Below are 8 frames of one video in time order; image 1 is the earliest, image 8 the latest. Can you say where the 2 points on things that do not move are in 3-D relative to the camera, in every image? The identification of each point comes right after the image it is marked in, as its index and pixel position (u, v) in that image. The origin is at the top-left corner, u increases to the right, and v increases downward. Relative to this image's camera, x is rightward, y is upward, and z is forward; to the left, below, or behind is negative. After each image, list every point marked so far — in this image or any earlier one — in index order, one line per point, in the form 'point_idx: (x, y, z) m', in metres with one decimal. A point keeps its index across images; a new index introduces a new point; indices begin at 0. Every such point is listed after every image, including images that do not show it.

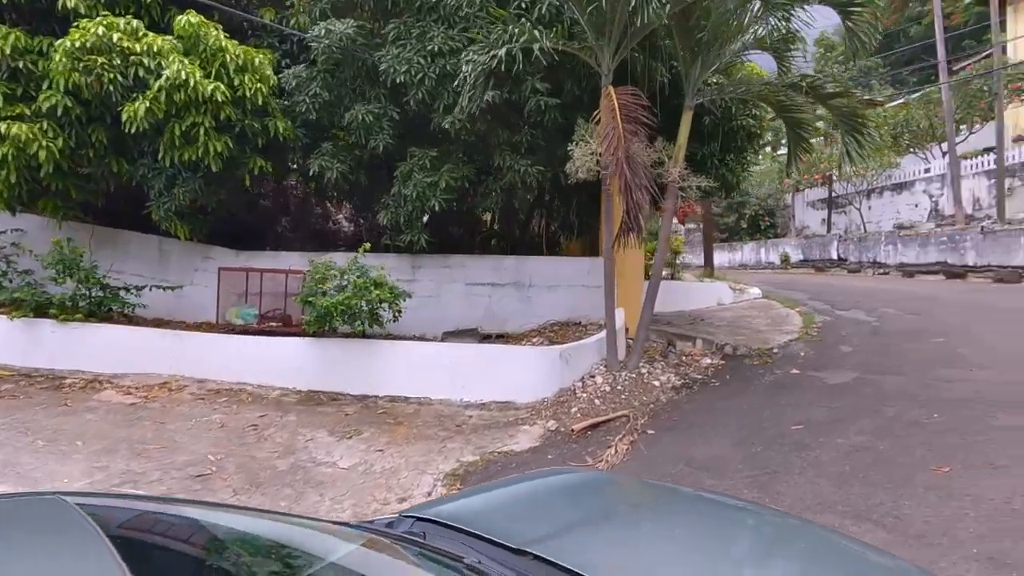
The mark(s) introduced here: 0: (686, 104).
0: (+2.4, +2.5, +7.3) m
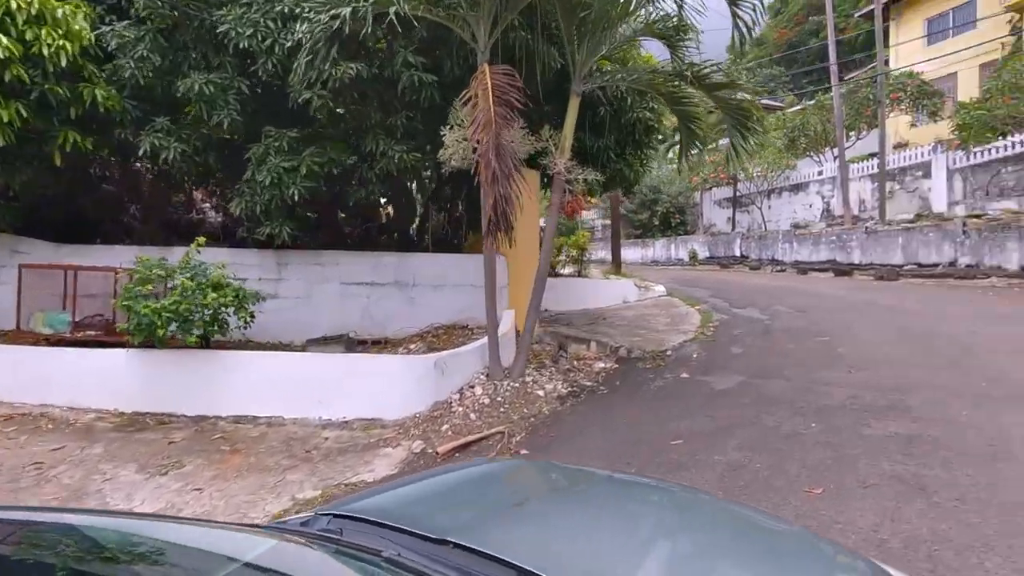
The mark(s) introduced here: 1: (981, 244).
0: (+0.8, +2.5, +6.8) m
1: (+11.9, +1.1, +13.6) m
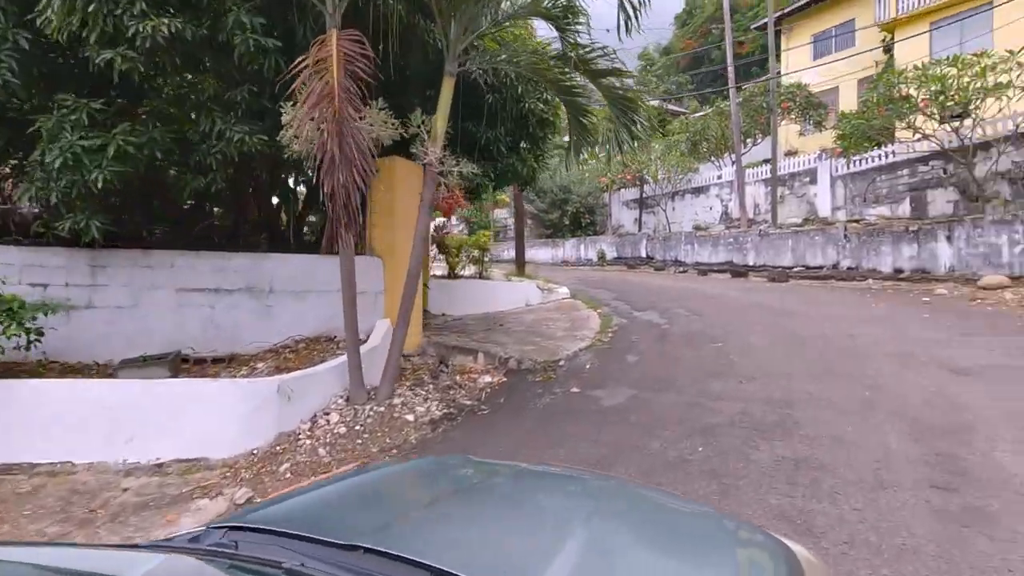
0: (-0.7, +2.4, +5.9) m
1: (+9.3, +1.1, +14.3) m
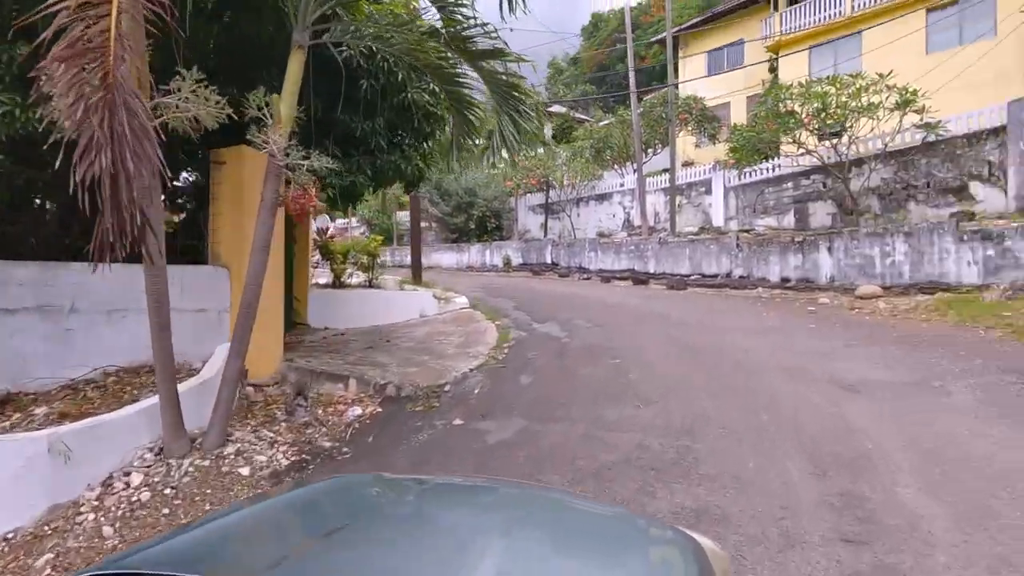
0: (-1.9, +2.2, +4.8) m
1: (+6.6, +0.8, +14.7) m
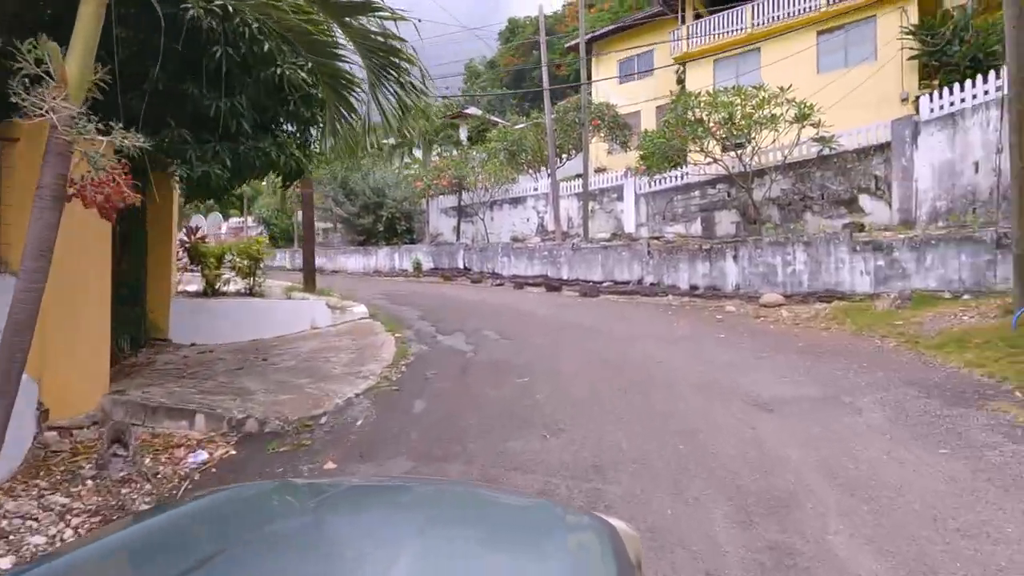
0: (-2.8, +2.1, +3.6) m
1: (+4.1, +0.6, +14.7) m
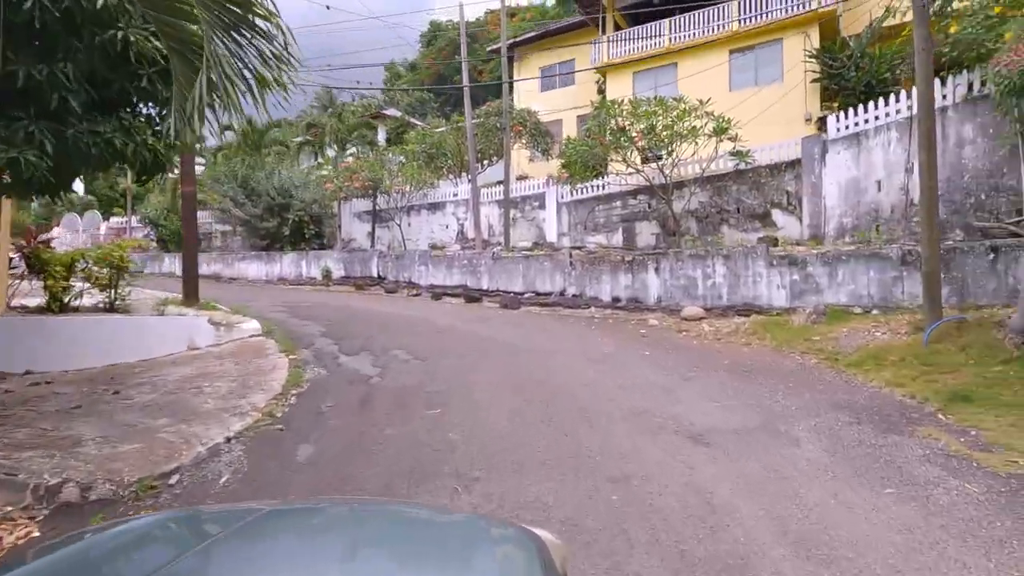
0: (-3.3, +1.9, +2.4) m
1: (+1.9, +0.3, +14.3) m
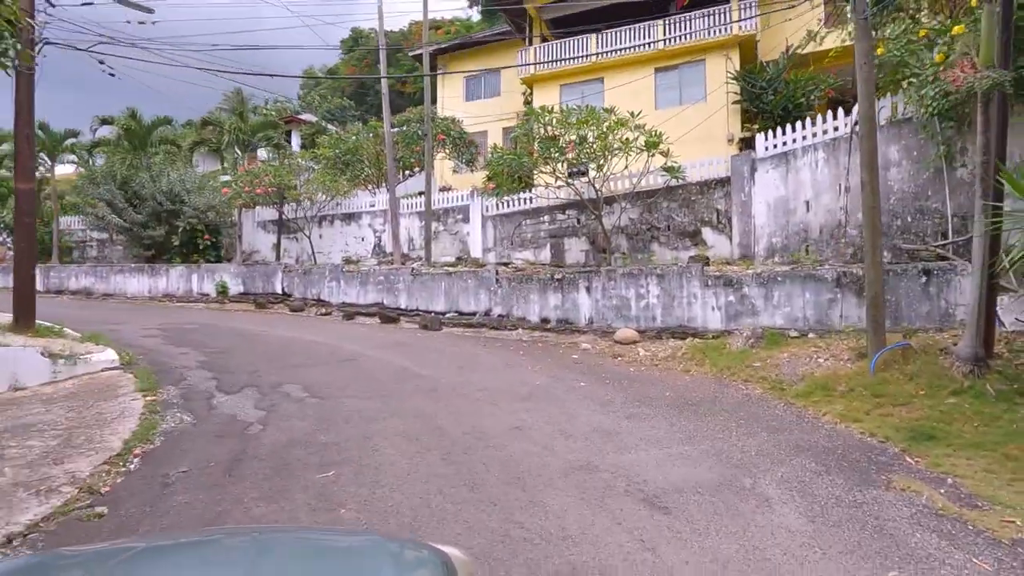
0: (-3.5, +1.8, +0.8) m
1: (-0.1, -0.2, +13.3) m
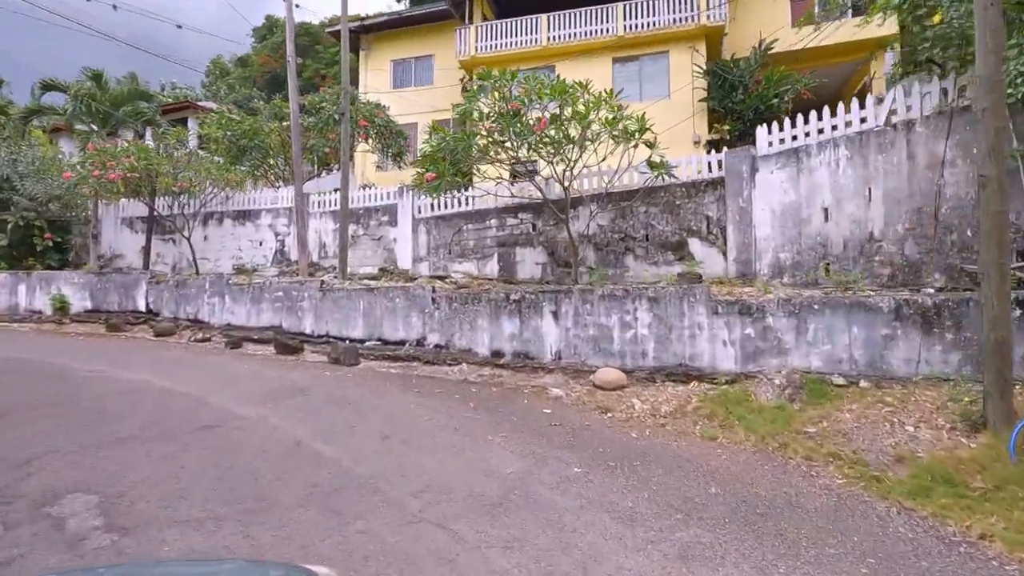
0: (-2.8, +1.6, -2.6) m
1: (-1.2, -0.6, +10.2) m
